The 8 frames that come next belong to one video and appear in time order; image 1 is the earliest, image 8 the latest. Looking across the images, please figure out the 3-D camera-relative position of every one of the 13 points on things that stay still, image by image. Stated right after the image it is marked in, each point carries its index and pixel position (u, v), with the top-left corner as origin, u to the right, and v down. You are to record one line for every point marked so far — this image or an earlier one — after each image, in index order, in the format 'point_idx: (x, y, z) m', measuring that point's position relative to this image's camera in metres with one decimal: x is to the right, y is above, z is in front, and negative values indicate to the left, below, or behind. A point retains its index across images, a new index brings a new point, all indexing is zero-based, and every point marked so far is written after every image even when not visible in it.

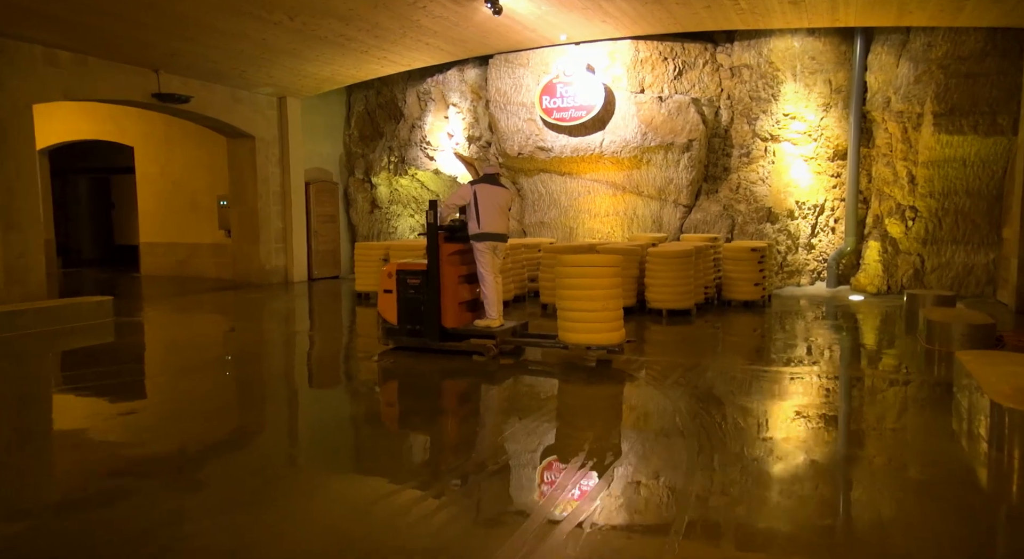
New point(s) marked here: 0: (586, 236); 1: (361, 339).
0: (+1.2, +0.7, +10.7) m
1: (-1.8, -0.6, +8.0) m
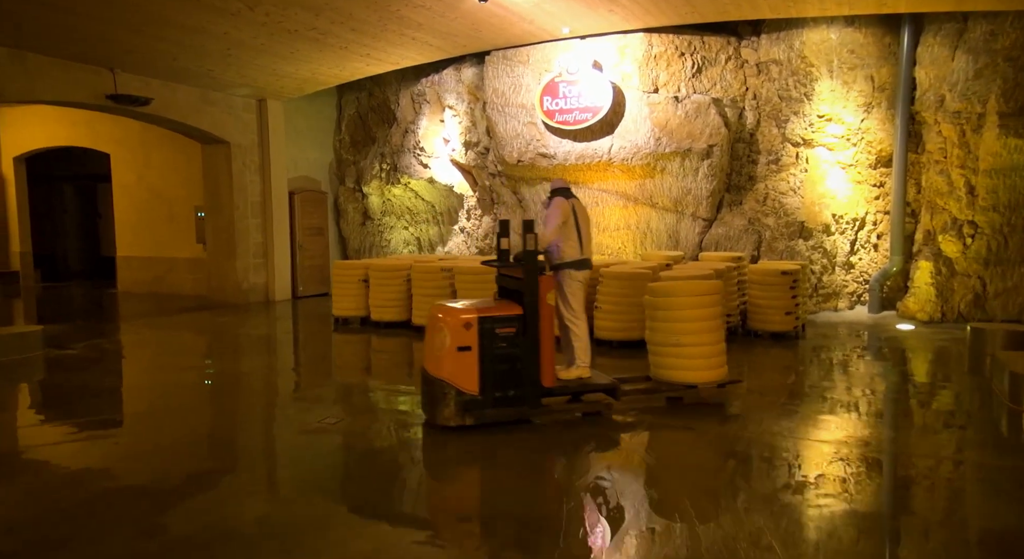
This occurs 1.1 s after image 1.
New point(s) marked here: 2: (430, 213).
0: (+1.2, +0.4, +9.6) m
1: (-1.9, -0.9, +7.0) m
2: (-1.4, +1.1, +11.3) m
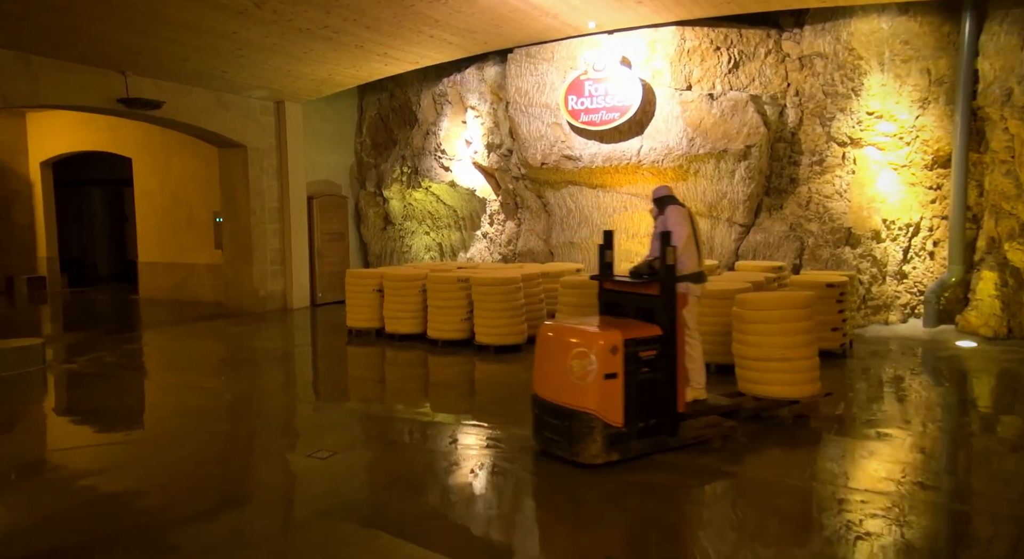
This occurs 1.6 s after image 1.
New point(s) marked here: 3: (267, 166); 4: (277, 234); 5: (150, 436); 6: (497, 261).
0: (+1.5, +0.3, +9.0) m
1: (-1.7, -1.0, +6.6) m
2: (-1.0, +1.0, +10.9) m
3: (-3.6, +1.7, +10.0) m
4: (-3.5, +0.7, +10.2) m
5: (-2.9, -1.3, +5.4) m
6: (-0.2, +0.3, +10.4) m
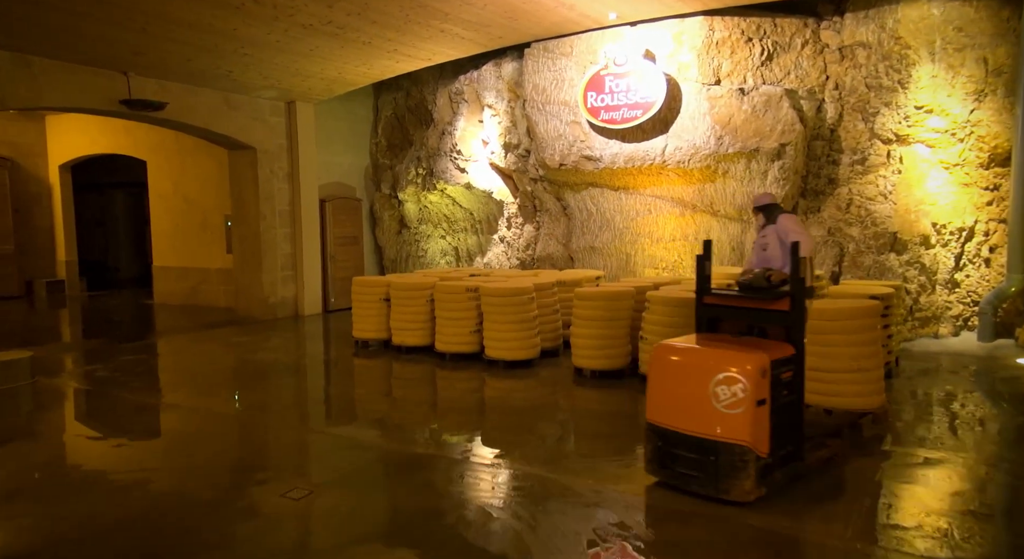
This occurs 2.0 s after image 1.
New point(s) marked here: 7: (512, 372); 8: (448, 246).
0: (+1.7, +0.2, +8.5) m
1: (-1.6, -1.1, +6.2) m
2: (-0.7, +0.9, +10.5) m
3: (-3.4, +1.6, +9.7) m
4: (-3.3, +0.6, +9.9) m
5: (-2.9, -1.4, +5.1) m
6: (0.0, +0.2, +9.9) m
7: (0.0, -0.9, +6.5) m
8: (-1.0, +0.5, +10.8) m
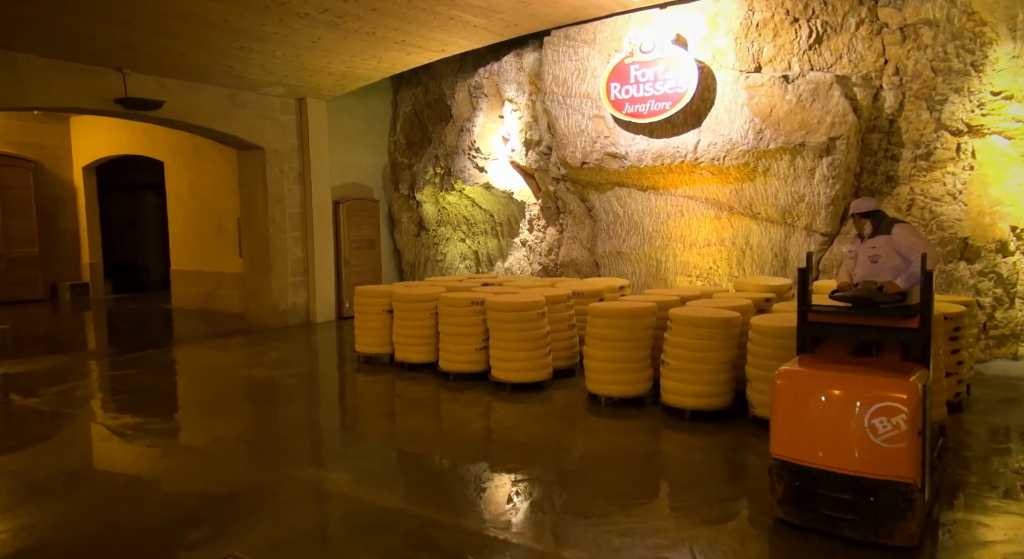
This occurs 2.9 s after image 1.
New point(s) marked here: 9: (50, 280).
0: (+1.9, +0.1, +7.7) m
1: (-1.5, -1.2, +5.7) m
2: (-0.4, +0.8, +9.9) m
3: (-3.1, +1.5, +9.3) m
4: (-3.0, +0.5, +9.4) m
5: (-2.9, -1.5, +4.6) m
6: (+0.3, +0.1, +9.2) m
7: (+0.1, -1.0, +5.8) m
8: (-0.7, +0.4, +10.2) m
9: (-8.7, 0.0, +12.7) m
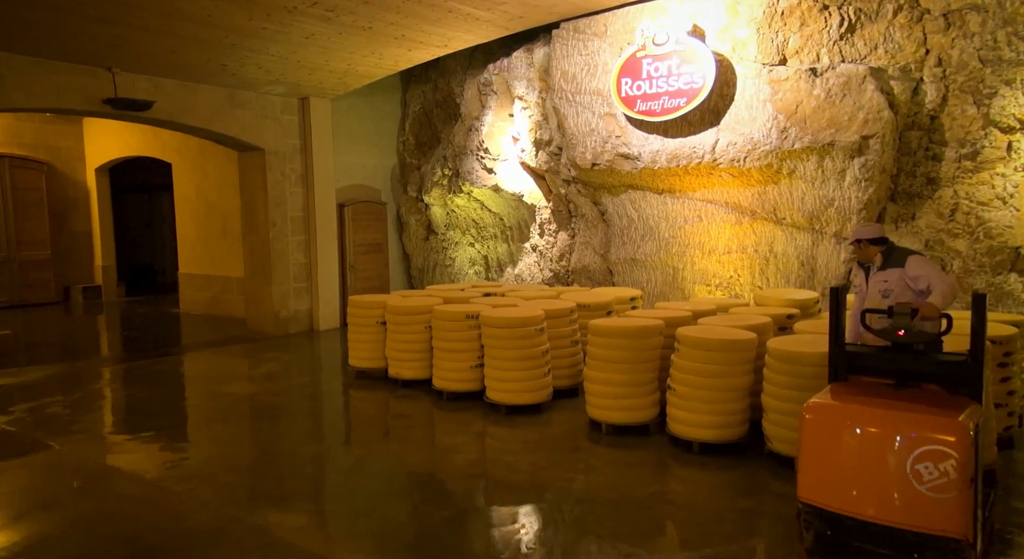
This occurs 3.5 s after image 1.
0: (+2.0, 0.0, +7.1) m
1: (-1.6, -1.3, +5.3) m
2: (-0.2, +0.7, +9.4) m
3: (-2.9, +1.4, +8.9) m
4: (-2.8, +0.4, +9.1) m
5: (-3.0, -1.6, +4.3) m
6: (+0.5, 0.0, +8.7) m
7: (0.0, -1.1, +5.4) m
8: (-0.5, +0.4, +9.8) m
9: (-8.4, 0.0, +12.7) m
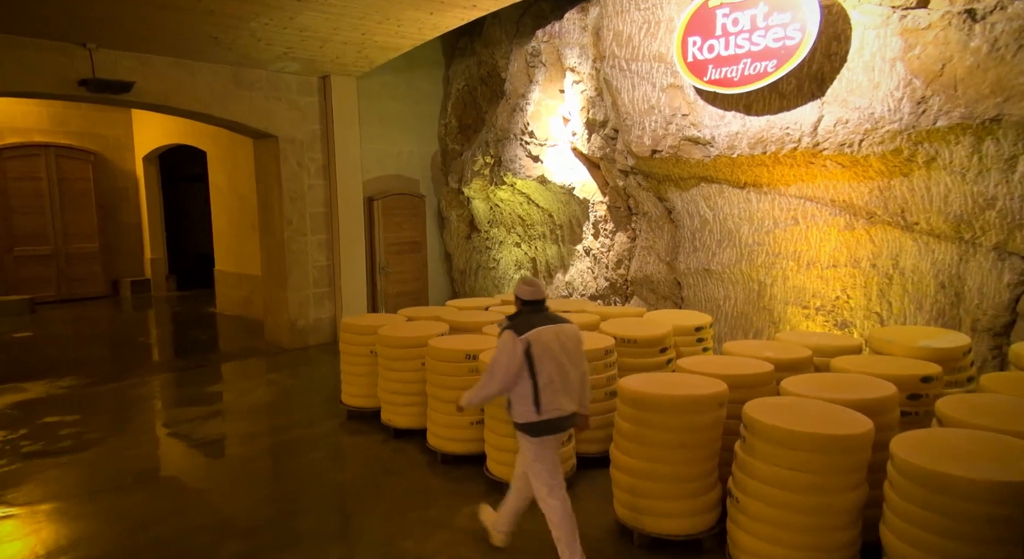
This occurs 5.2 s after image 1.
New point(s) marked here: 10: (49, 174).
0: (+2.2, -0.2, +5.4) m
1: (-1.5, -1.5, +4.1) m
2: (+0.4, +0.6, +7.9) m
3: (-2.3, +1.4, +7.8) m
4: (-2.2, +0.4, +8.0) m
5: (-3.1, -1.7, +3.3) m
6: (+1.0, -0.1, +7.2) m
7: (+0.1, -1.3, +3.9) m
8: (+0.2, +0.3, +8.3) m
9: (-7.3, +0.1, +12.3) m
10: (-7.7, +1.8, +11.2) m
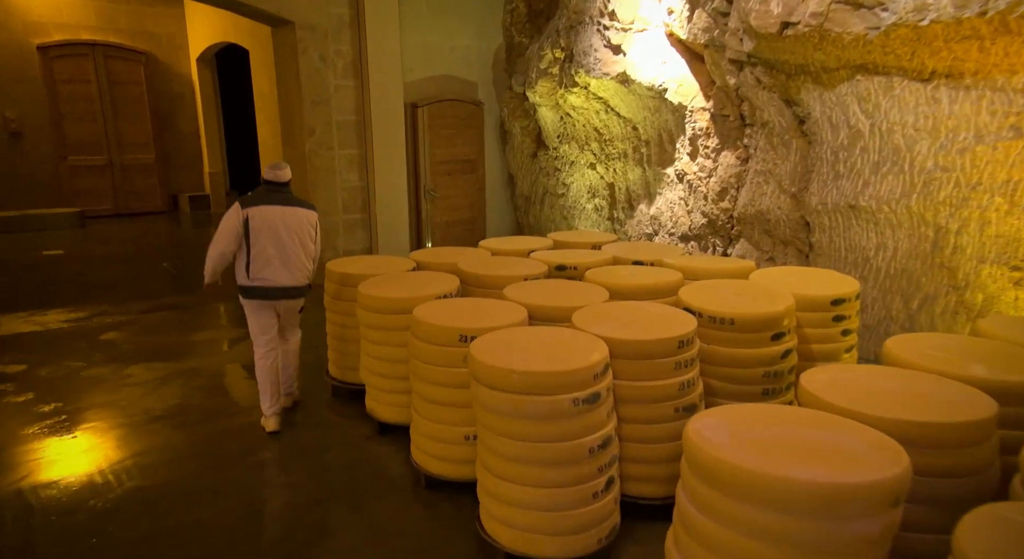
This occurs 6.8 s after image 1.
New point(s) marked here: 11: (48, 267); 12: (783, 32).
0: (+2.5, 0.0, +3.5) m
1: (-1.5, -1.2, +2.9) m
2: (+1.1, +1.3, +6.1) m
3: (-1.6, +2.1, +6.3) m
4: (-1.5, +1.1, +6.6) m
5: (-3.1, -1.5, +2.4) m
6: (+1.5, +0.4, +5.4) m
7: (+0.1, -1.1, +2.5) m
8: (+0.9, +1.0, +6.6) m
9: (-5.8, +1.5, +11.6) m
10: (-6.4, +3.1, +10.4) m
11: (-5.8, +0.1, +8.5) m
12: (+1.5, +1.4, +3.8) m
